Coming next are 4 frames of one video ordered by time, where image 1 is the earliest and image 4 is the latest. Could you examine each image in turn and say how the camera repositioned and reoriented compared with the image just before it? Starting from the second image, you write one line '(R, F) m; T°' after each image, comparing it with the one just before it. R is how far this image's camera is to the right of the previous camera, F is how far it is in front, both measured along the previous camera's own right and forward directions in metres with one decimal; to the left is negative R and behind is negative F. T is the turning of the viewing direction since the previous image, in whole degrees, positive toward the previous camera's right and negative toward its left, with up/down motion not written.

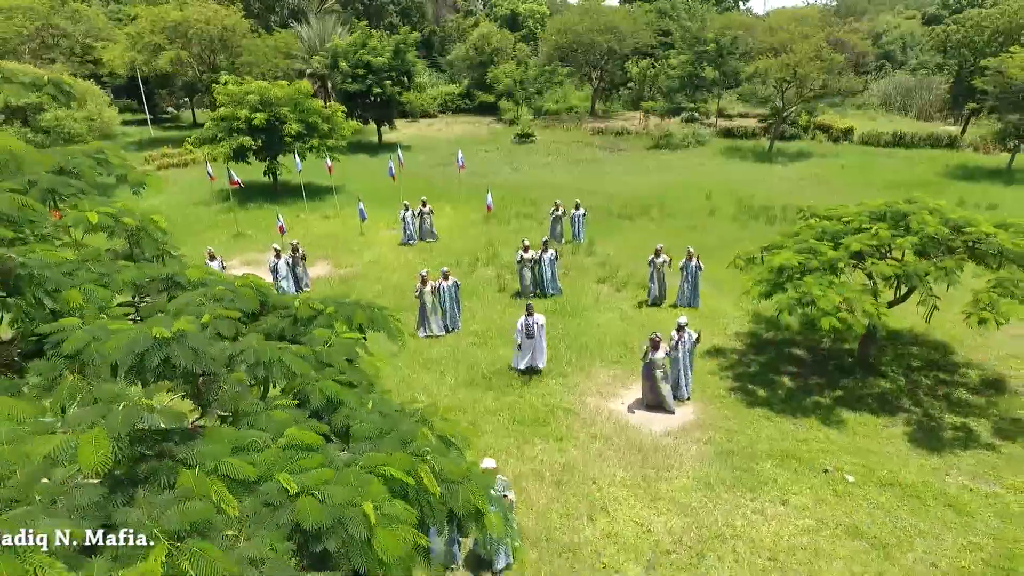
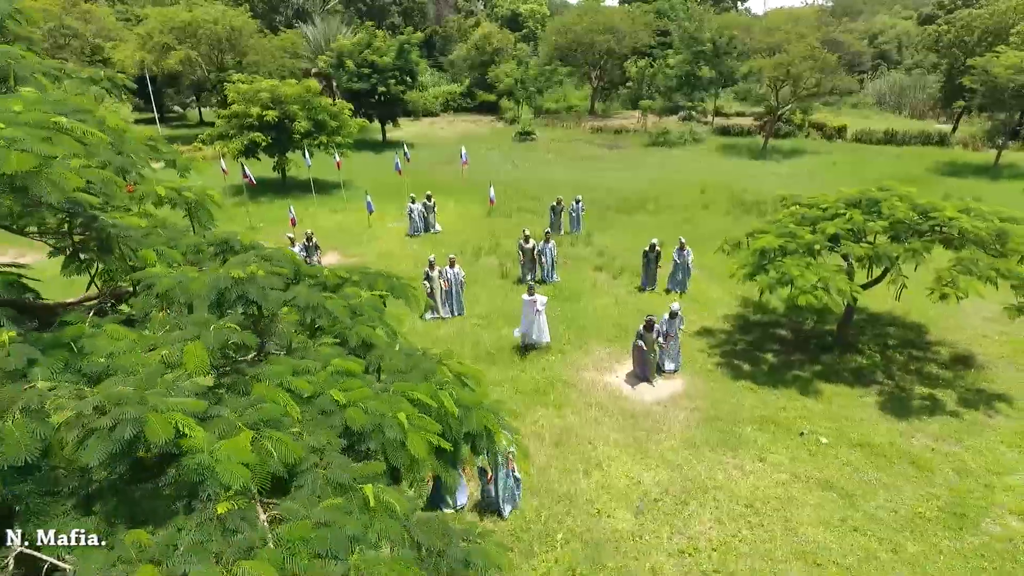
(0.0, -0.9) m; 0°
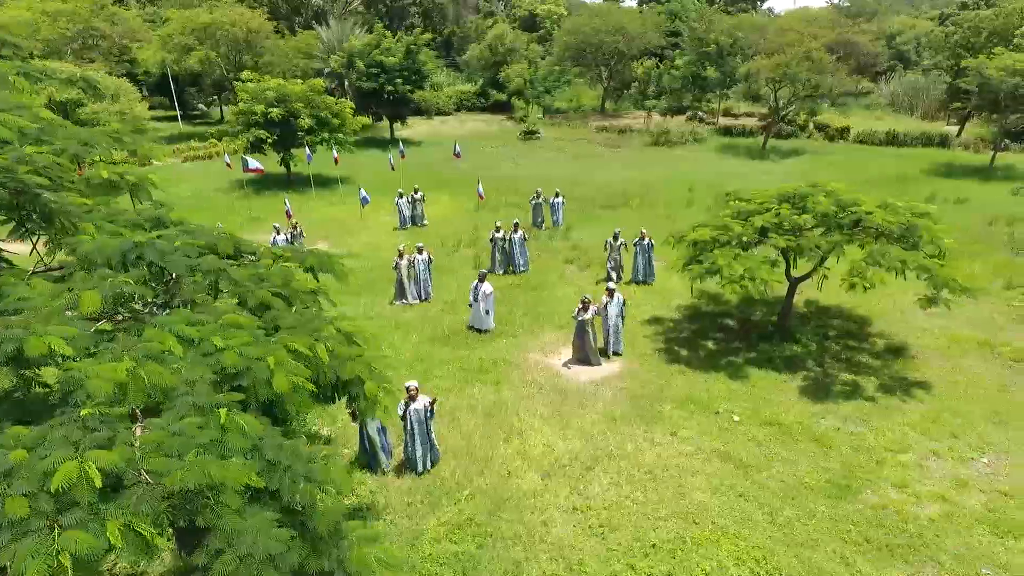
(+1.6, -0.9) m; -2°
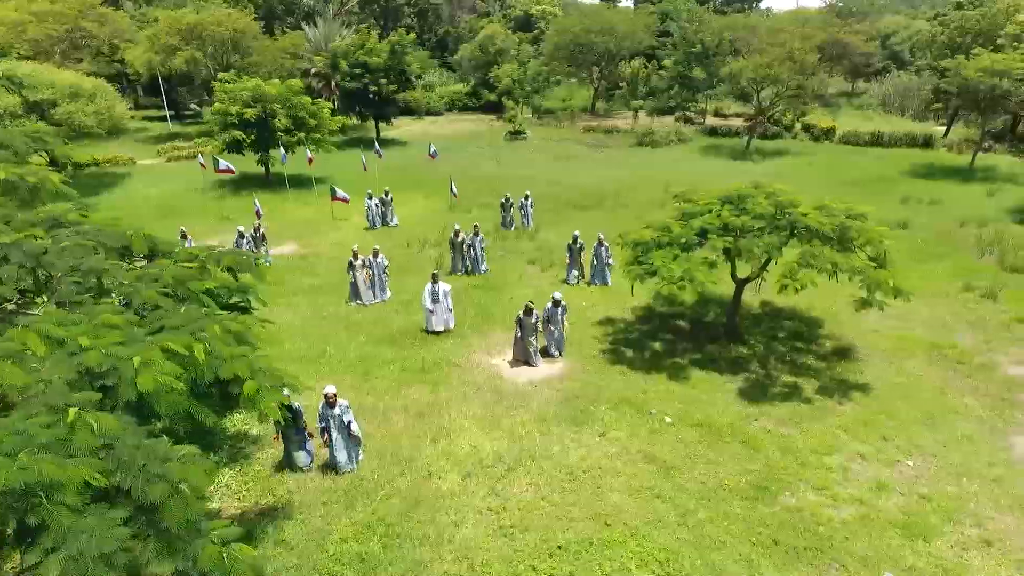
(+1.3, 0.0) m; 0°
